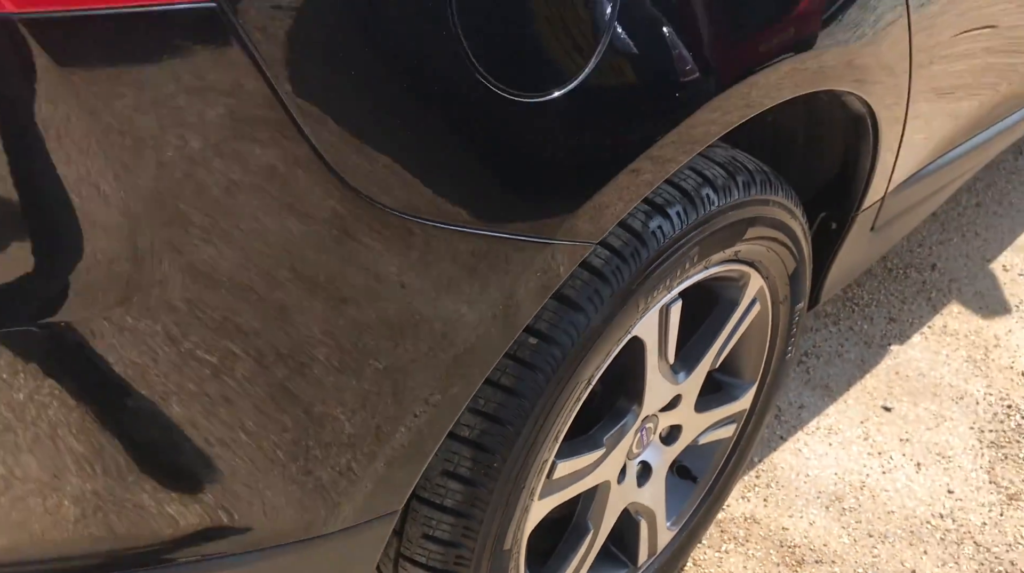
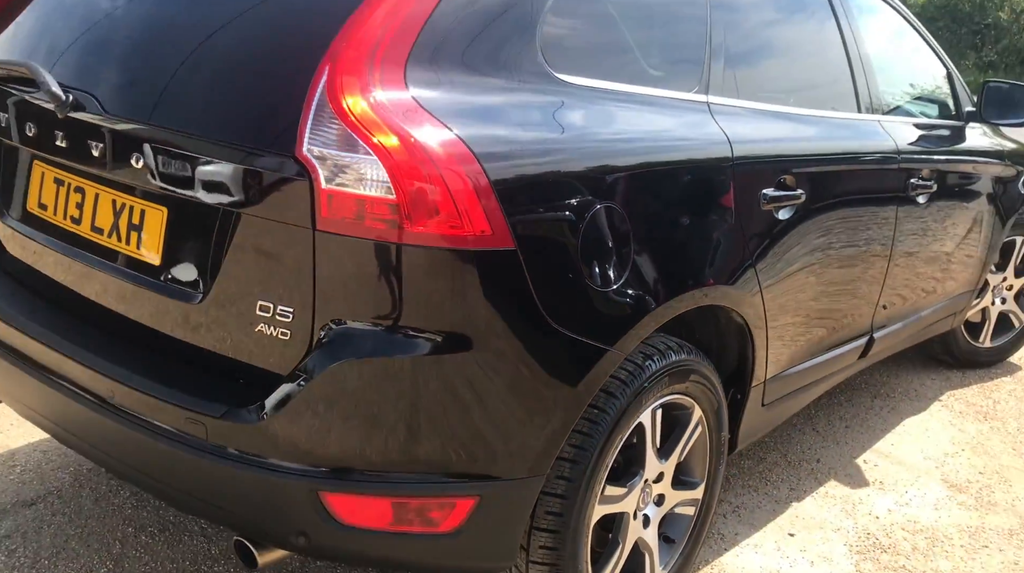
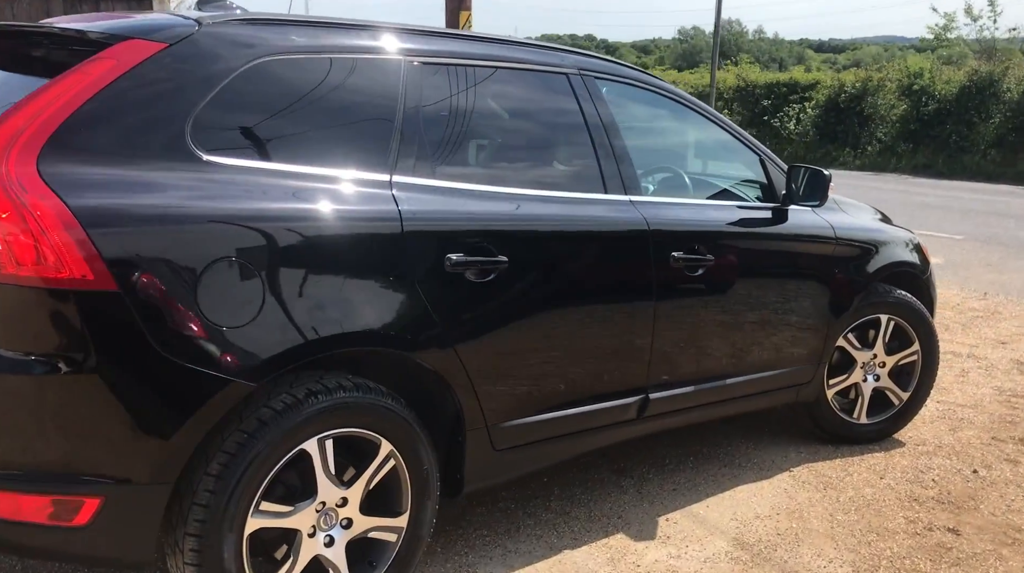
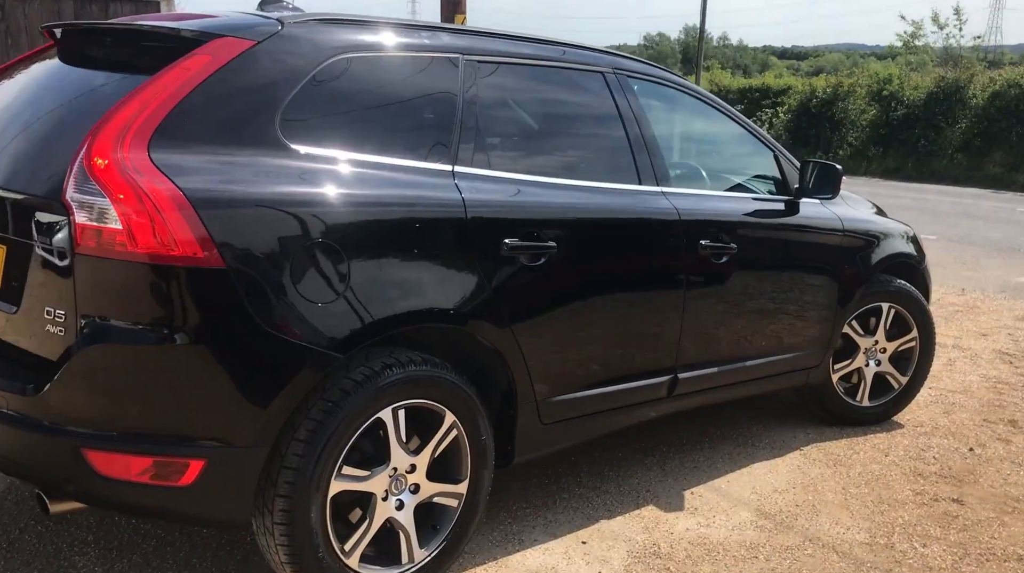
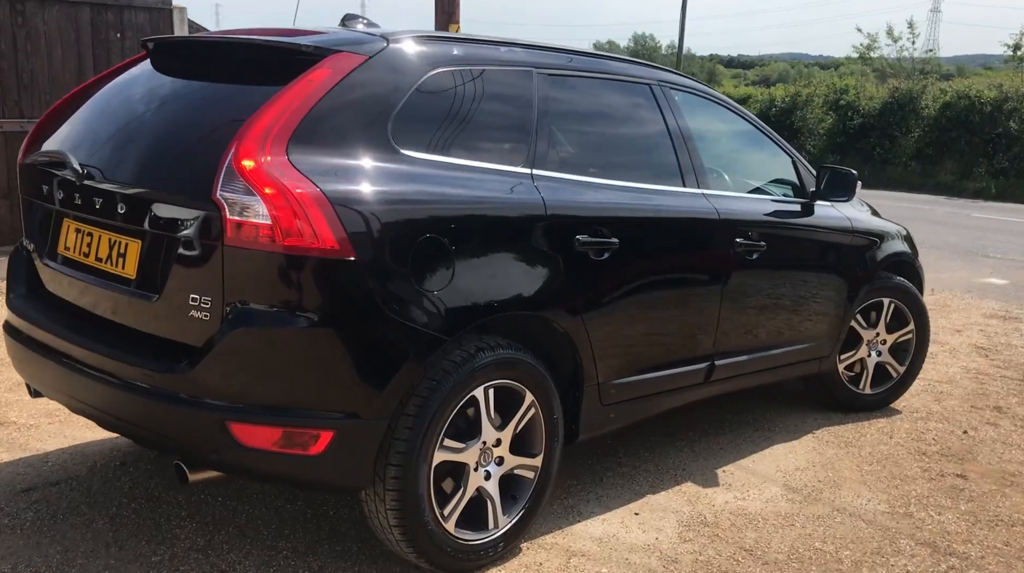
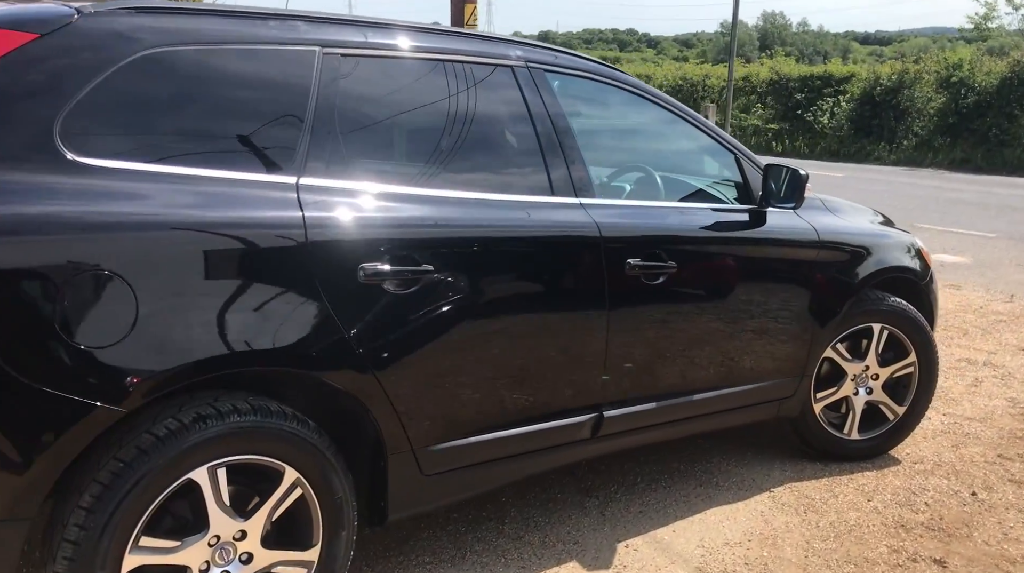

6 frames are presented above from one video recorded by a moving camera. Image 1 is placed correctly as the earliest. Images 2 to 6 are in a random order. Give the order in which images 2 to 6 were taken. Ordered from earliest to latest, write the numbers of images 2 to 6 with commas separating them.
2, 5, 4, 3, 6
